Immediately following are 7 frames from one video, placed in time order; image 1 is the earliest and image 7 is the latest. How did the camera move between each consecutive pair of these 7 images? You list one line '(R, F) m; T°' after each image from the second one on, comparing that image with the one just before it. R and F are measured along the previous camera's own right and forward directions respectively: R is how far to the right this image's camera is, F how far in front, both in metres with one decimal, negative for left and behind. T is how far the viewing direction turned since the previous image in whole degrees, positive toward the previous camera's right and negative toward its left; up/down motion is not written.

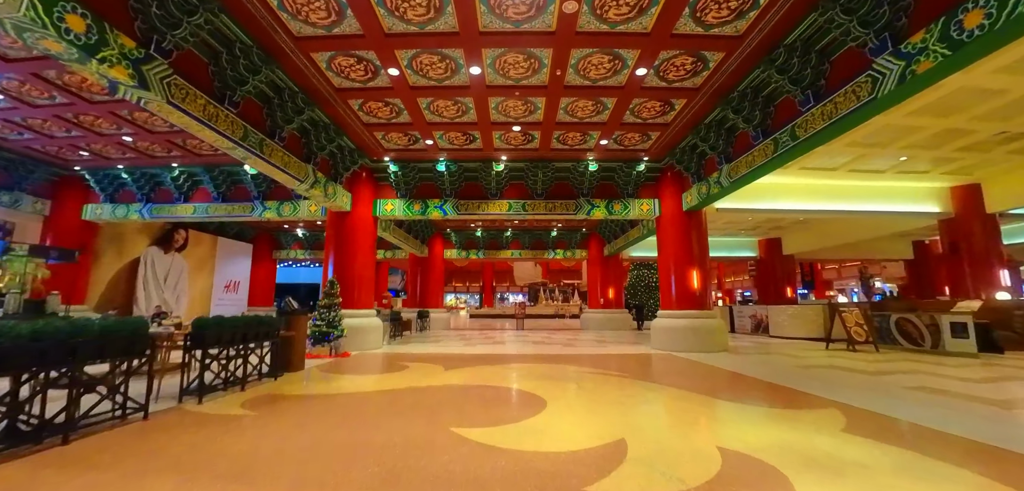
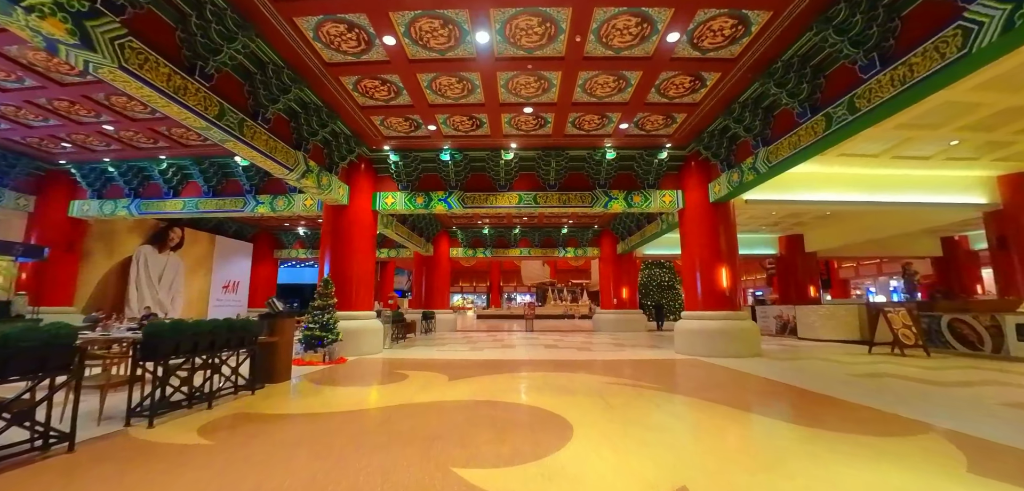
(-0.1, +0.7) m; -1°
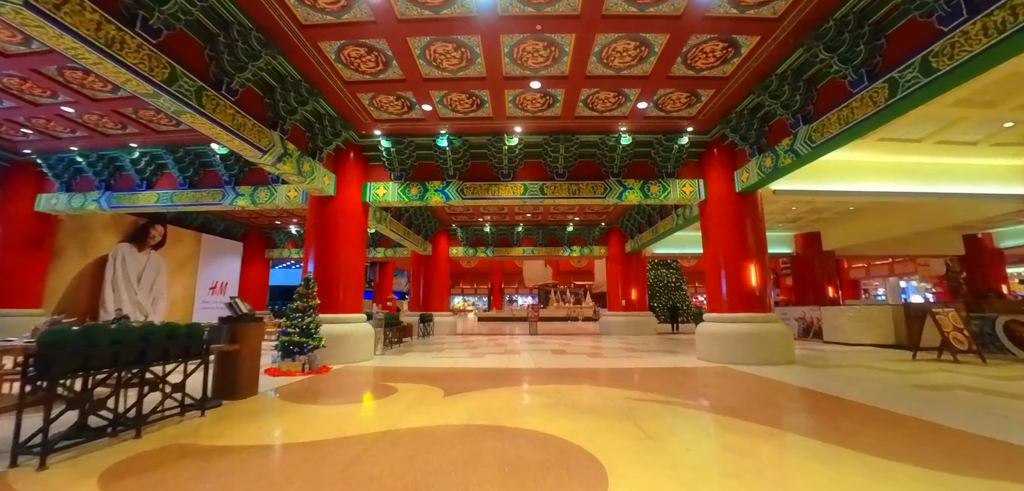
(-0.1, +0.8) m; 0°
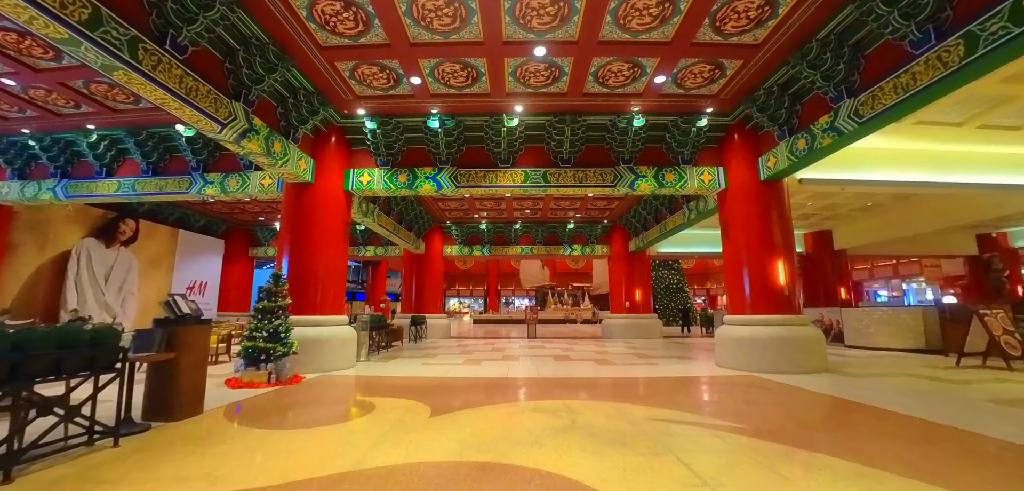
(-0.1, +0.7) m; +1°
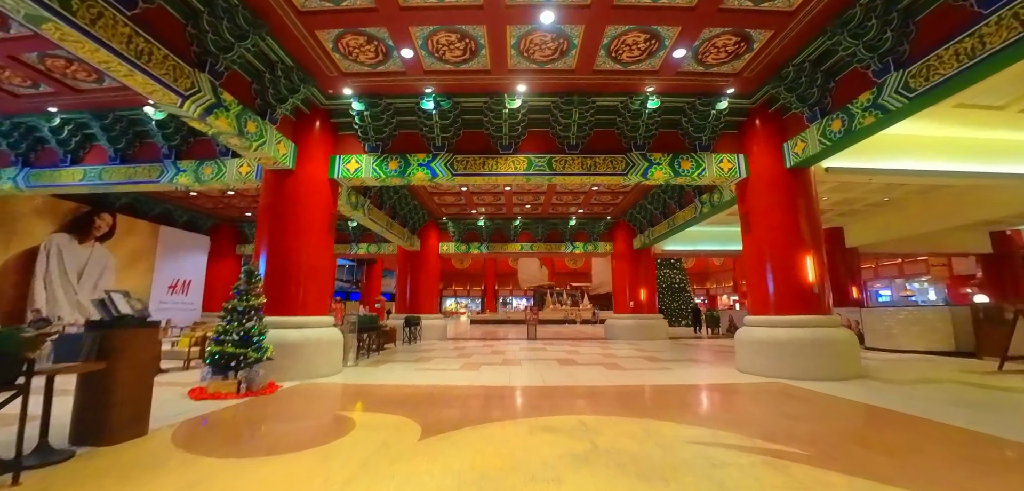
(-0.1, +0.6) m; 0°
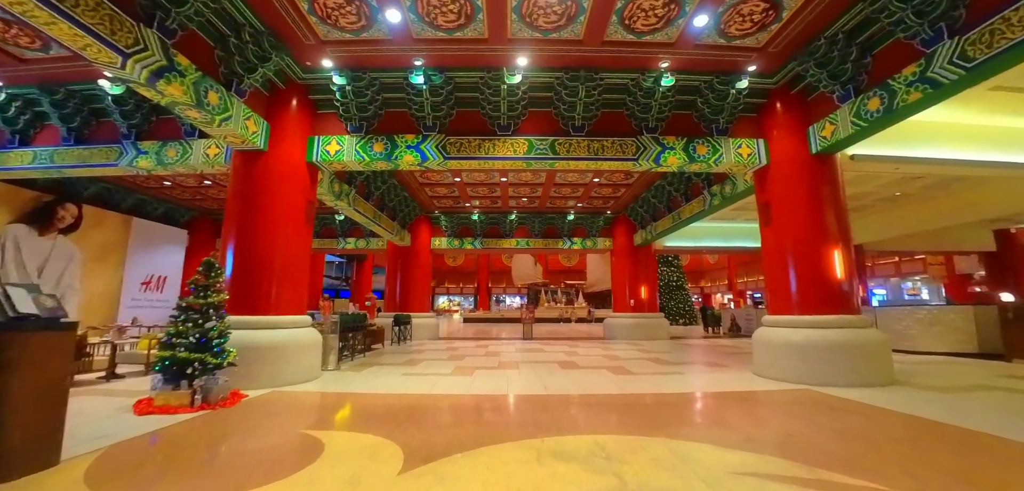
(-0.1, +0.6) m; +1°
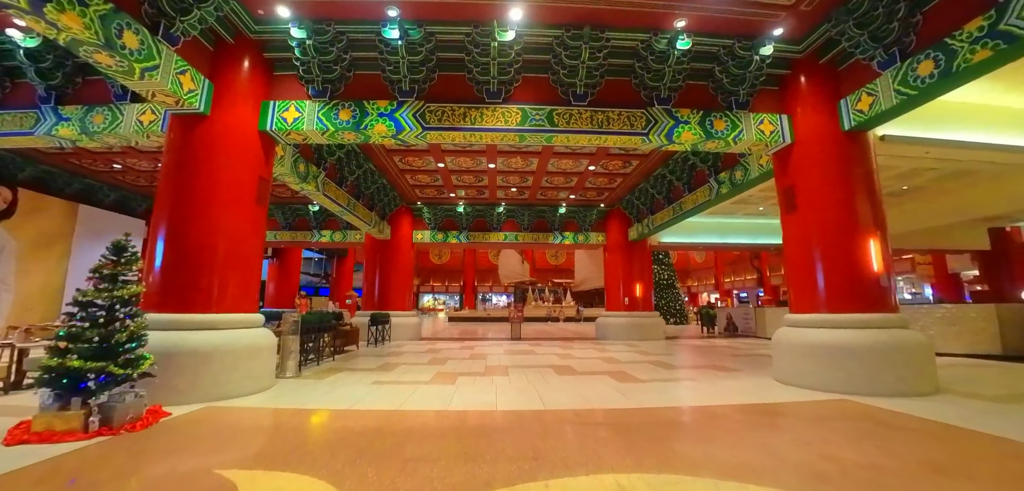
(0.0, +0.7) m; +2°
